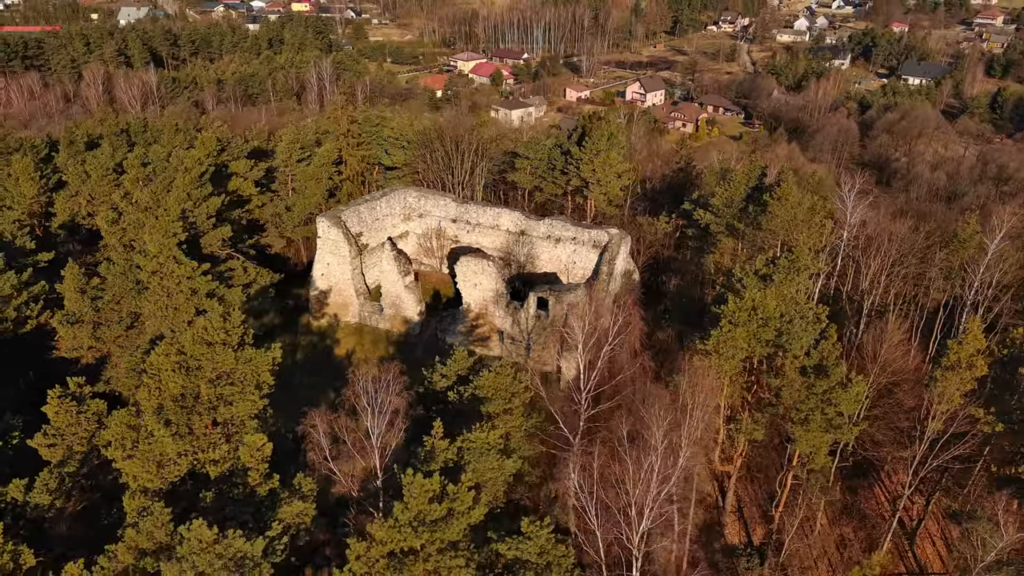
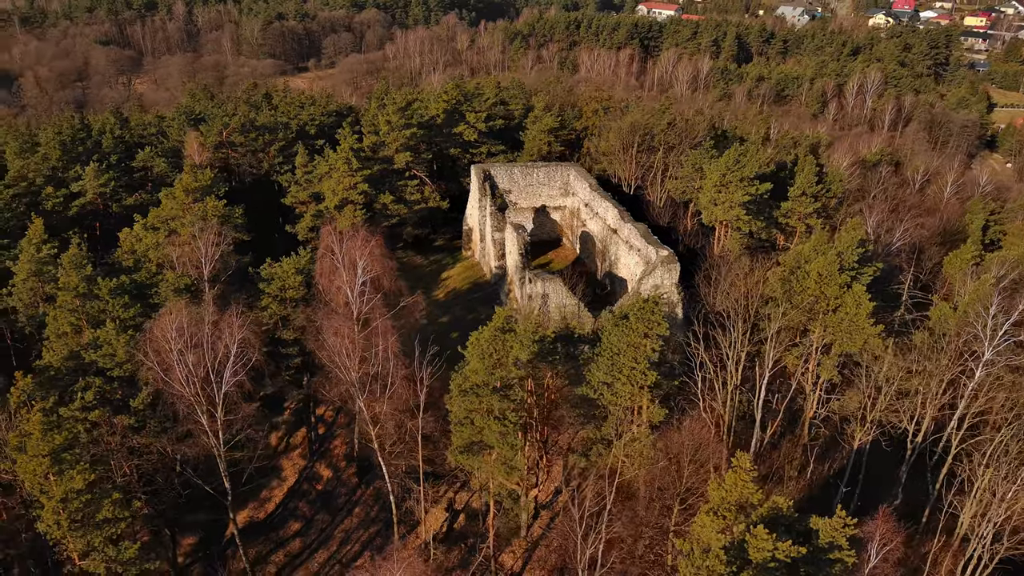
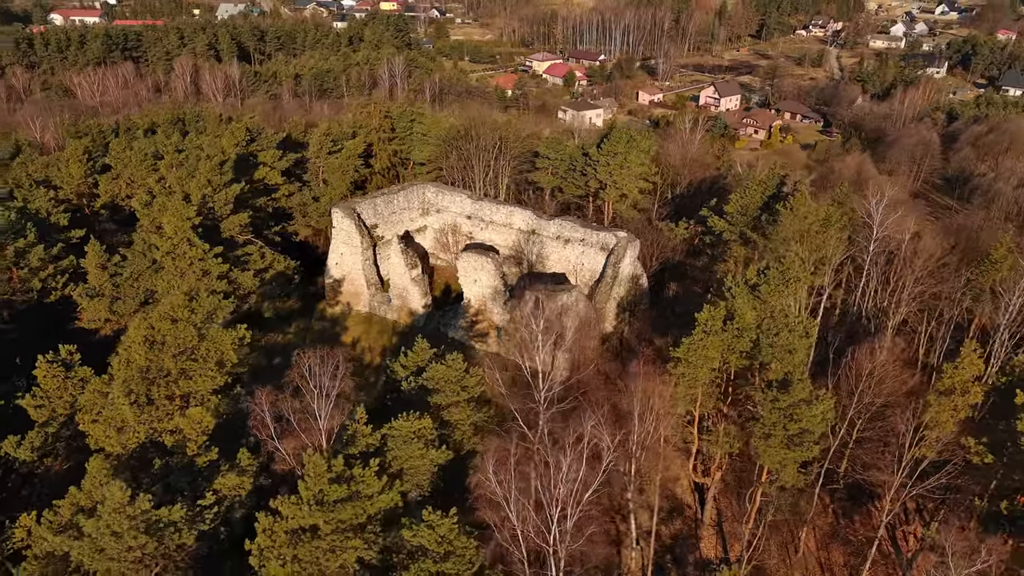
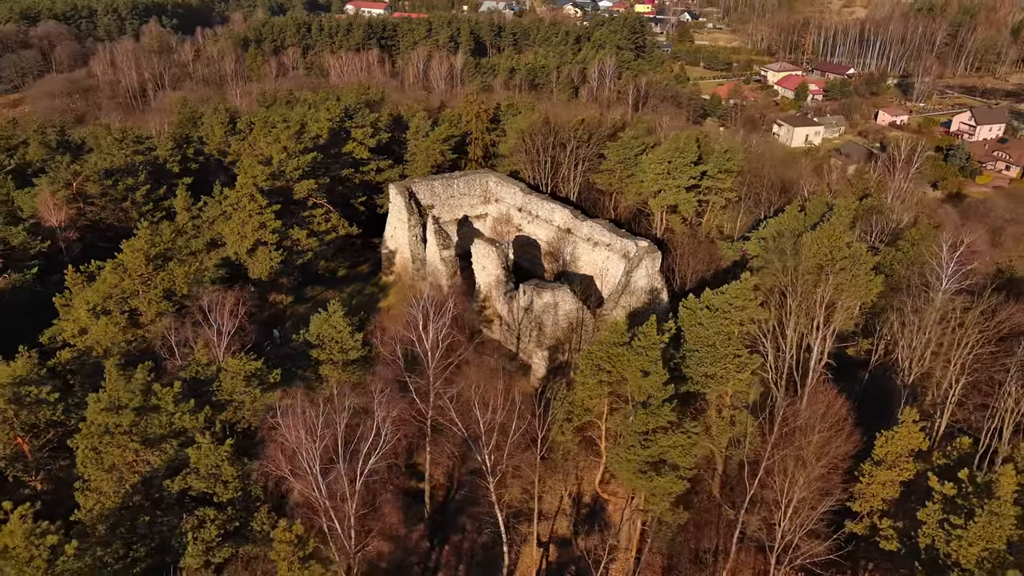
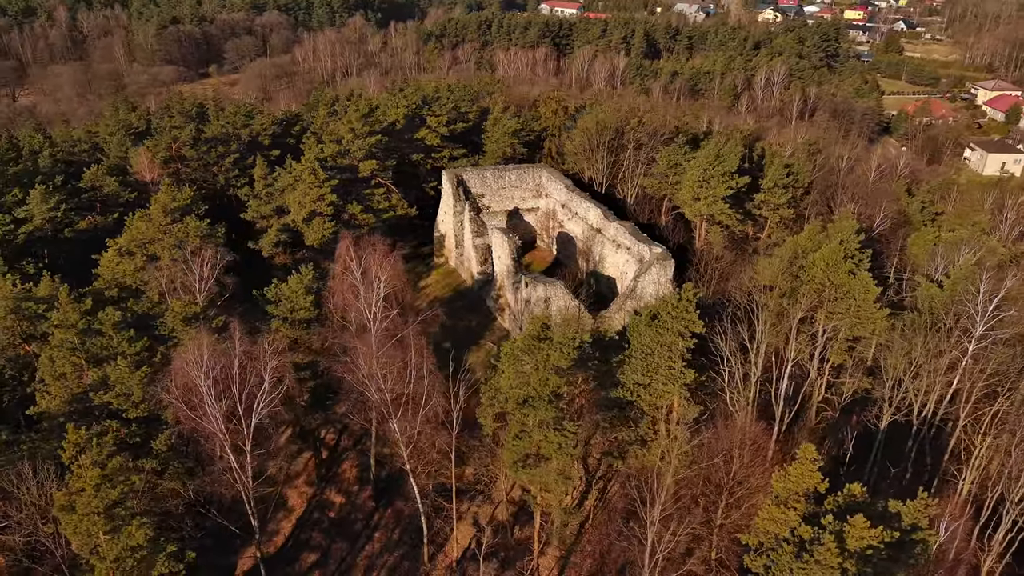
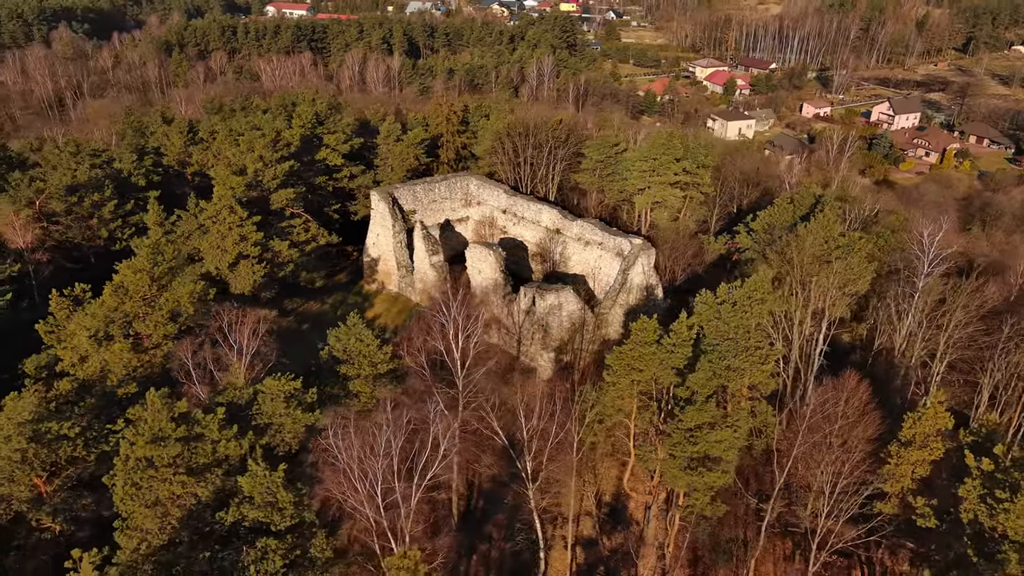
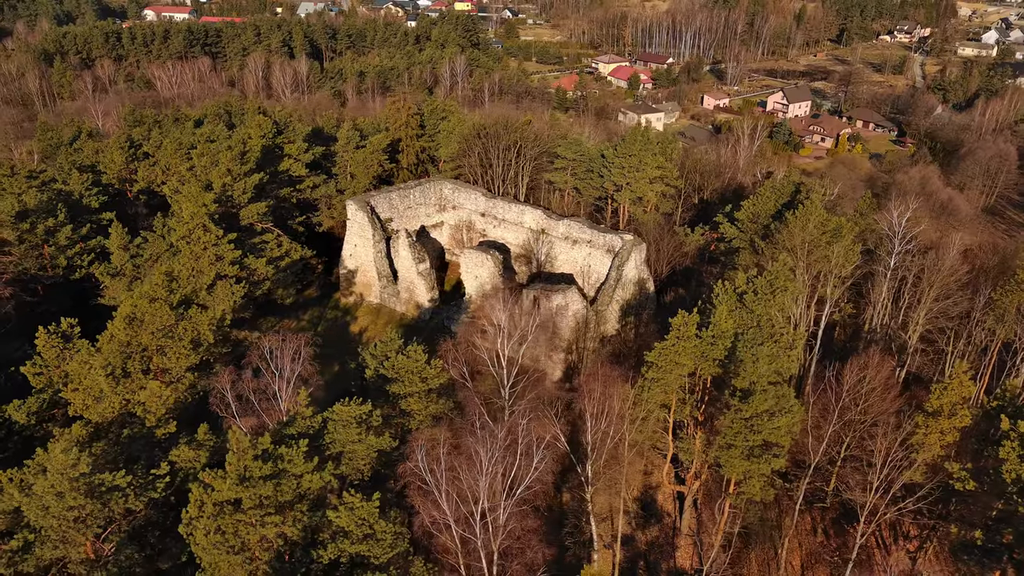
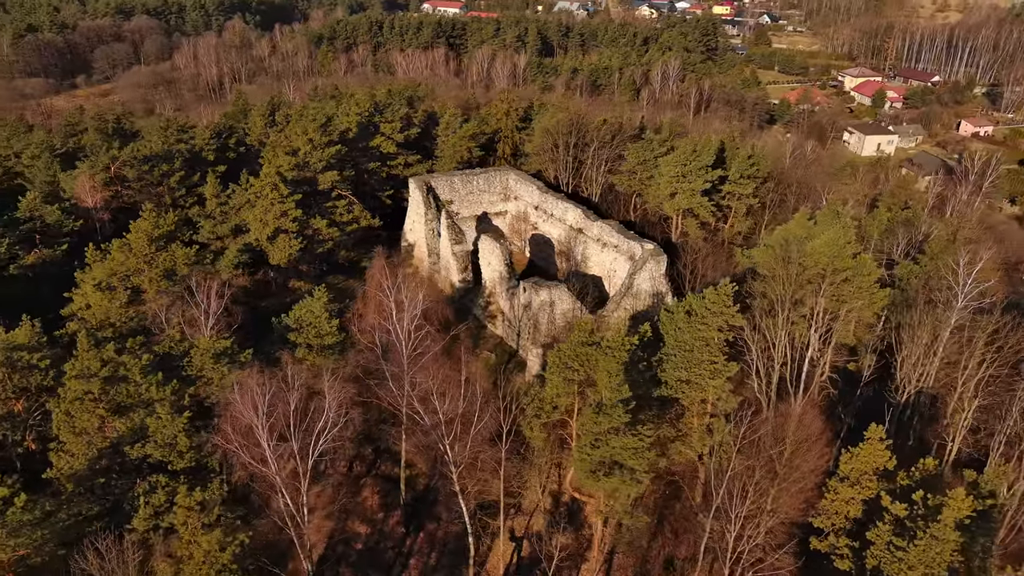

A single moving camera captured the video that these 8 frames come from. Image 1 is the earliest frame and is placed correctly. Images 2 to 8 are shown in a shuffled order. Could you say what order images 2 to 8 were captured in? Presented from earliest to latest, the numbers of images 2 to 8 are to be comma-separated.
3, 7, 6, 4, 8, 5, 2
